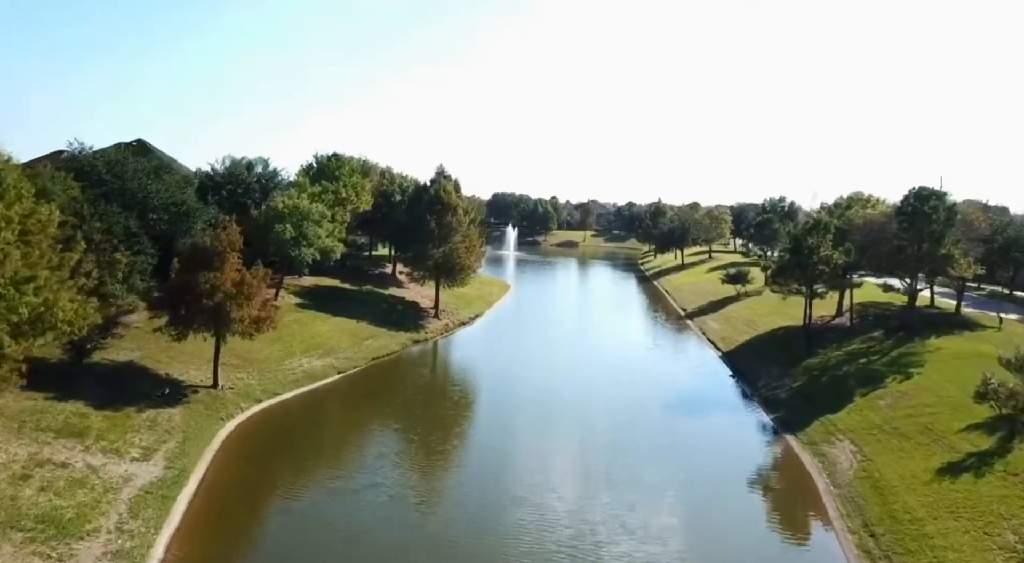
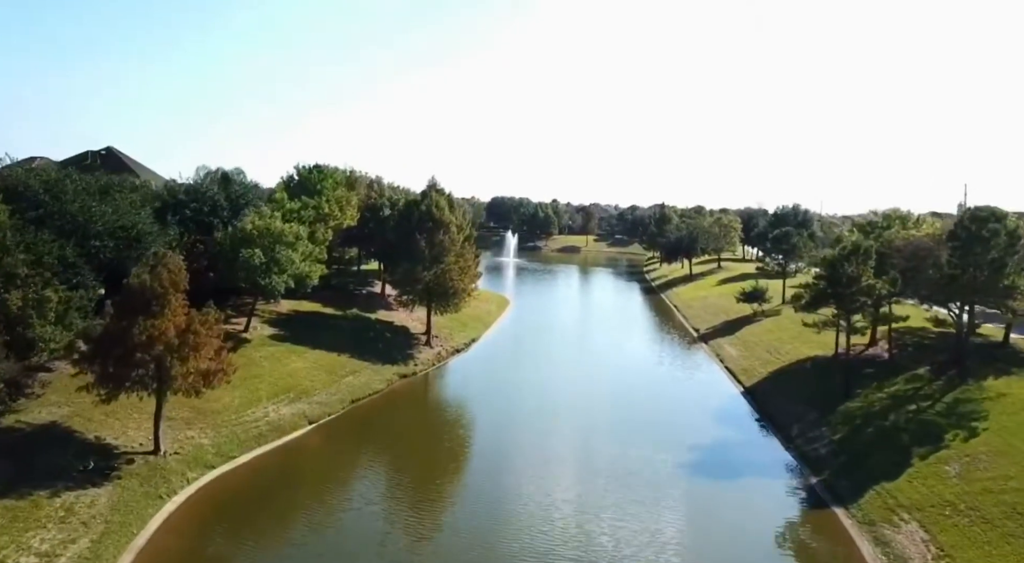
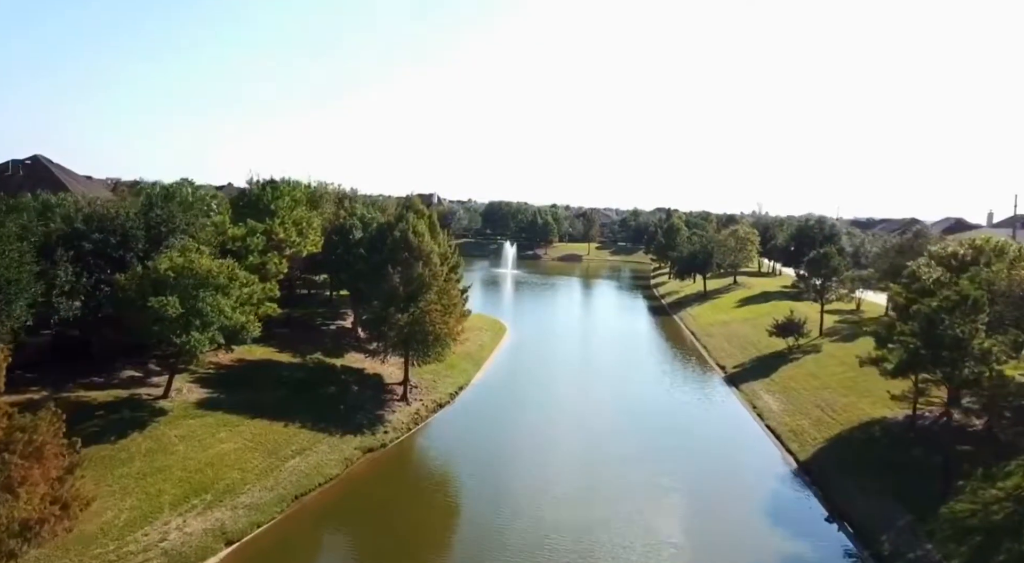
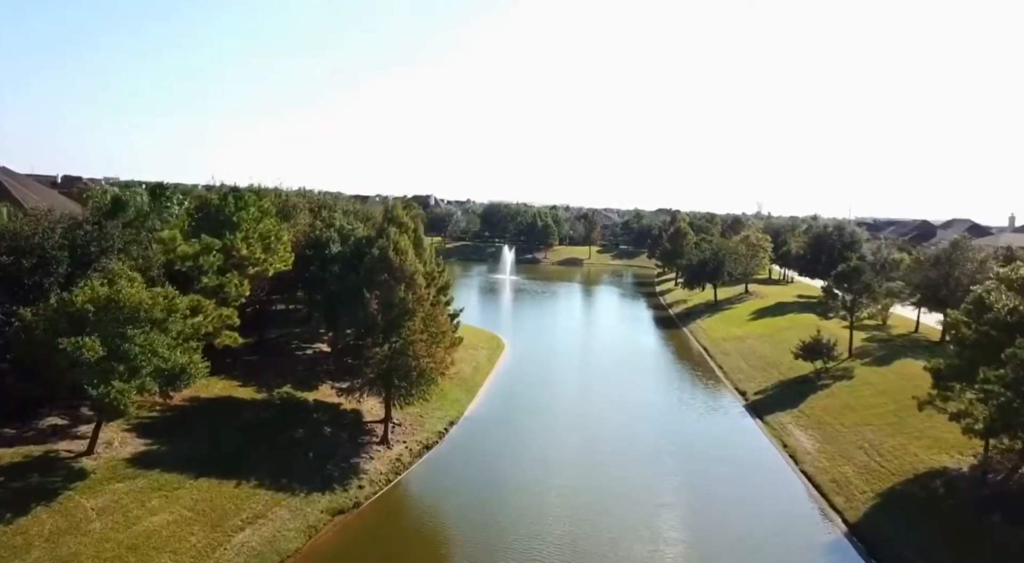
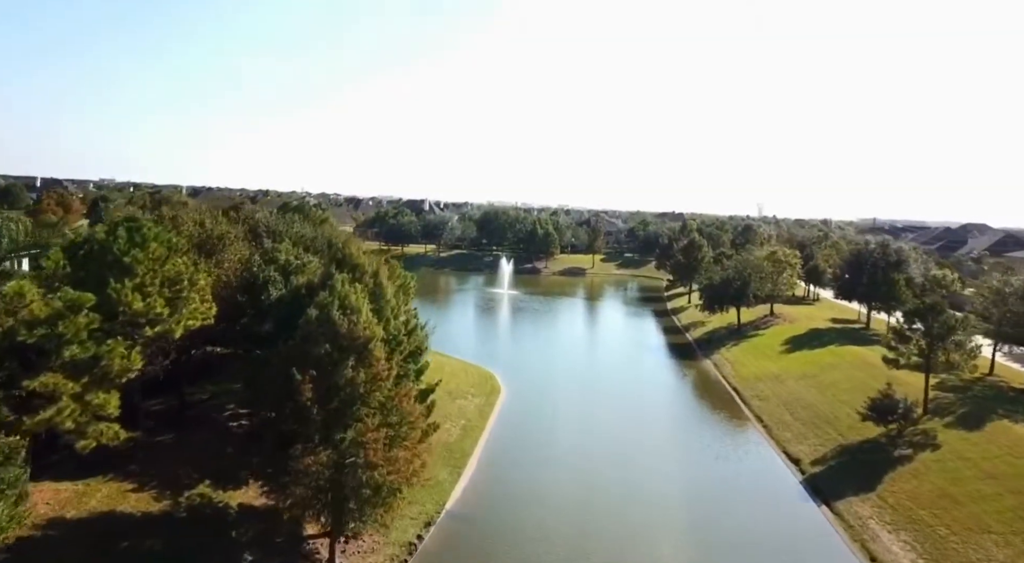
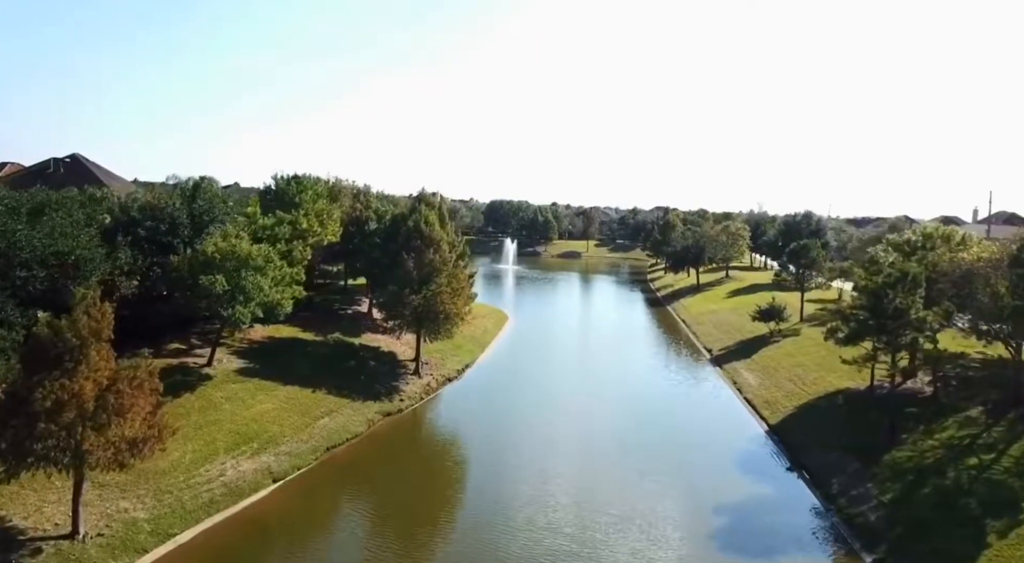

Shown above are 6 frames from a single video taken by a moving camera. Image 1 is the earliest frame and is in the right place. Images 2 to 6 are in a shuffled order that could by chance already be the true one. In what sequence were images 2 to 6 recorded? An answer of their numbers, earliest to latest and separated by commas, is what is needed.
2, 6, 3, 4, 5
